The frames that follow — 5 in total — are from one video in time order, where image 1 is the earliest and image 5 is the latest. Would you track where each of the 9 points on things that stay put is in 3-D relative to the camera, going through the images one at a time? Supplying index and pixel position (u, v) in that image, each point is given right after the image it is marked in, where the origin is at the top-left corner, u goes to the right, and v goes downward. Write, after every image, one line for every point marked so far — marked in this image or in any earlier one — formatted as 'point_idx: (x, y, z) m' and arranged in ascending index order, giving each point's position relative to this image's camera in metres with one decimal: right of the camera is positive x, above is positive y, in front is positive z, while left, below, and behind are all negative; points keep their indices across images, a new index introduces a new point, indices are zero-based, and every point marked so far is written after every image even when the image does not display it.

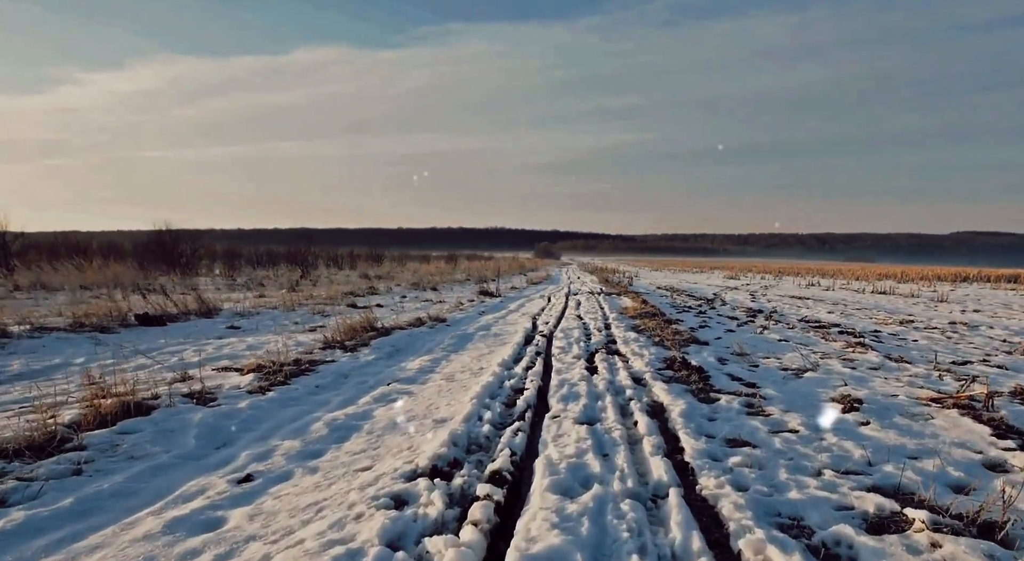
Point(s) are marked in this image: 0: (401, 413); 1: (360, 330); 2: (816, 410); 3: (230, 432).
0: (-1.3, -1.6, +6.1) m
1: (-3.5, -1.2, +11.9) m
2: (+3.6, -1.5, +6.1) m
3: (-3.0, -1.6, +5.4) m
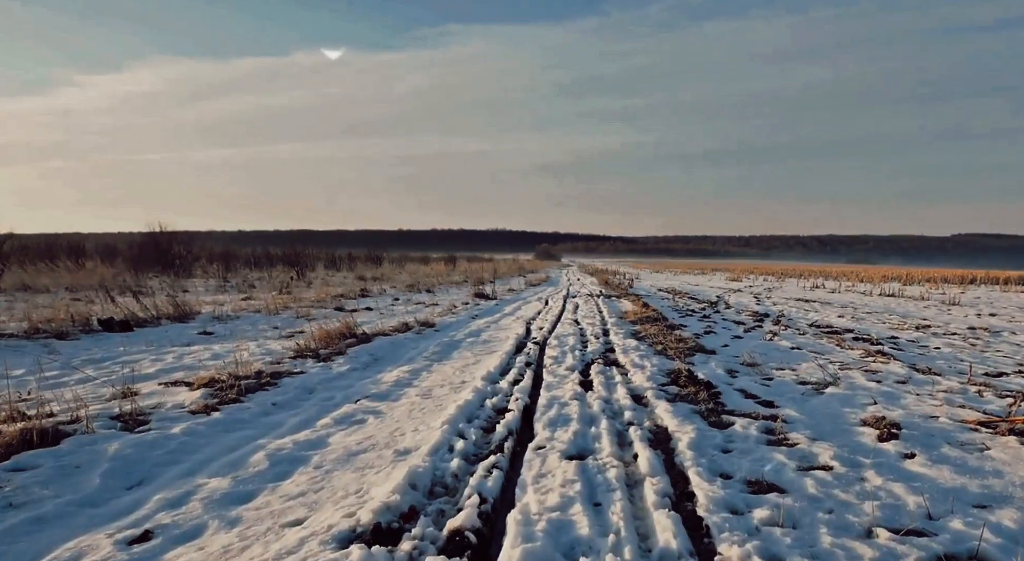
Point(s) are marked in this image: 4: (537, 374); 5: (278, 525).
0: (-1.5, -1.6, +5.2) m
1: (-3.8, -1.2, +11.0) m
2: (+3.4, -1.6, +5.2) m
3: (-3.2, -1.6, +4.5) m
4: (+0.4, -1.5, +8.2) m
5: (-1.6, -1.7, +3.5) m
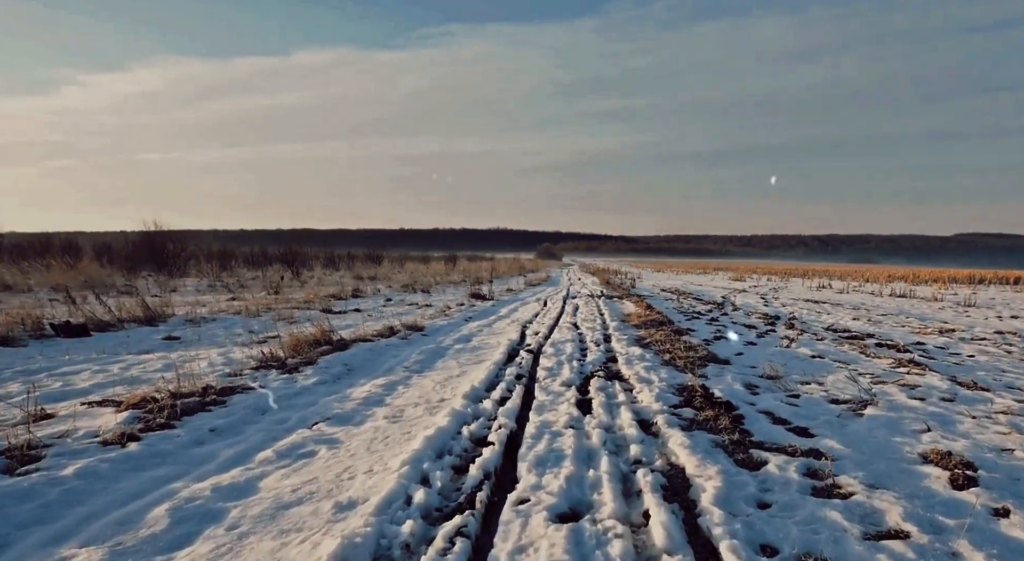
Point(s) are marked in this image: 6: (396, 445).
0: (-1.7, -1.6, +4.1) m
1: (-3.9, -1.2, +10.0) m
2: (+3.2, -1.6, +4.1) m
3: (-3.4, -1.7, +3.5) m
4: (+0.2, -1.5, +7.1) m
5: (-1.8, -1.7, +2.5) m
6: (-1.1, -1.6, +5.0) m
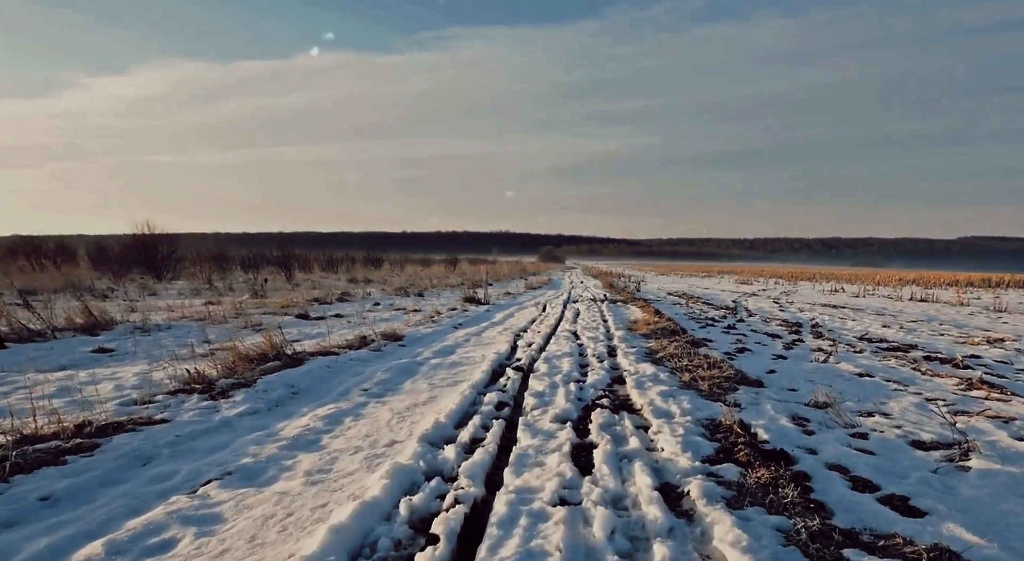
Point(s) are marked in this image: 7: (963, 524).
0: (-2.0, -1.6, +2.4) m
1: (-4.2, -1.3, +8.3) m
2: (+2.9, -1.6, +2.4) m
3: (-3.7, -1.7, +1.8) m
4: (0.0, -1.6, +5.4) m
5: (-2.1, -1.7, +0.8) m
6: (-1.4, -1.6, +3.3) m
7: (+3.0, -1.6, +3.4) m
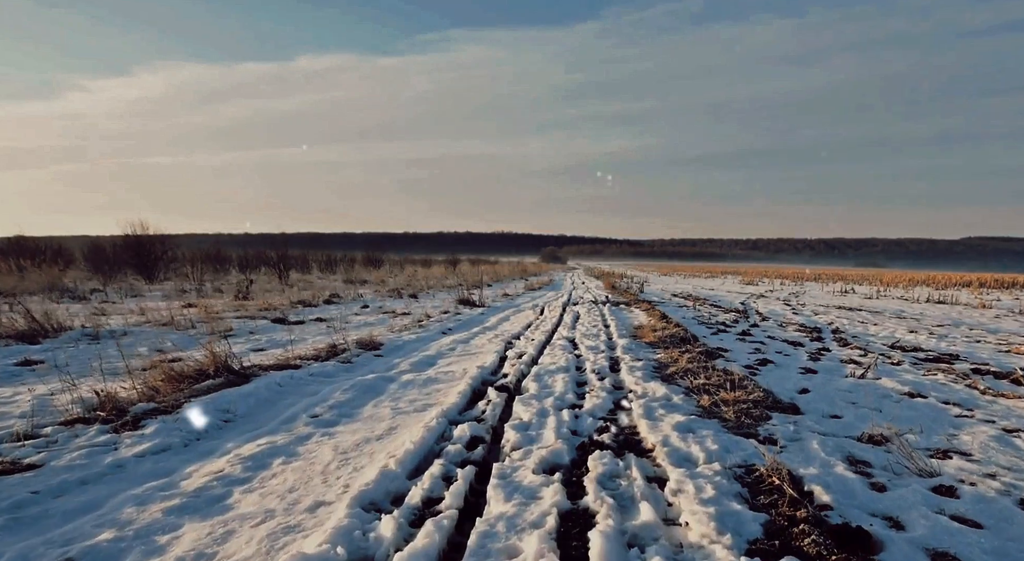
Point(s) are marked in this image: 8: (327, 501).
0: (-2.2, -1.7, +1.1) m
1: (-4.4, -1.3, +7.0) m
2: (+2.7, -1.7, +1.0) m
3: (-3.9, -1.7, +0.5) m
4: (-0.3, -1.6, +4.1) m
5: (-2.3, -1.7, -0.6) m
6: (-1.6, -1.6, +2.0) m
7: (+2.7, -1.6, +2.1) m
8: (-1.4, -1.6, +3.9) m
